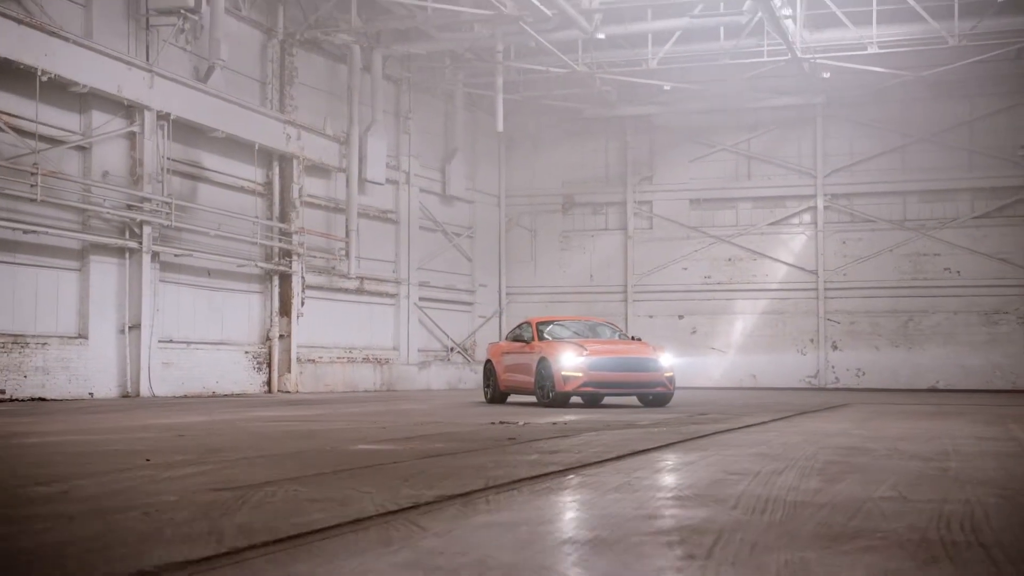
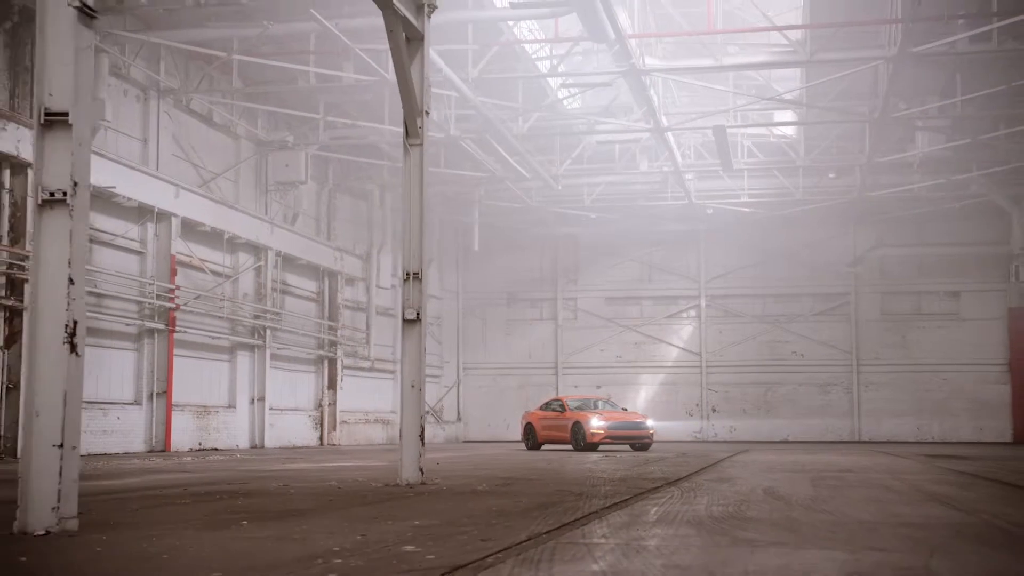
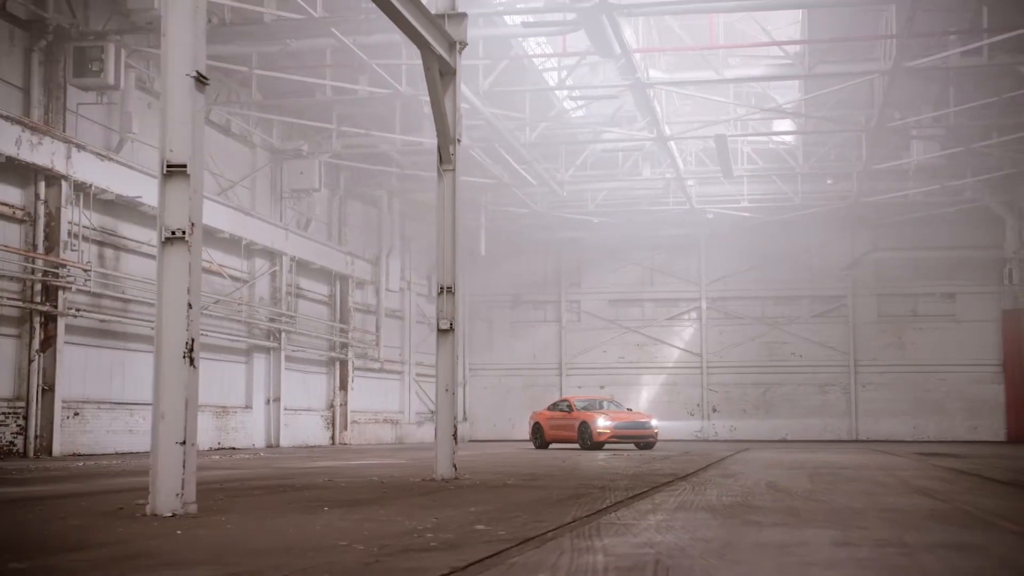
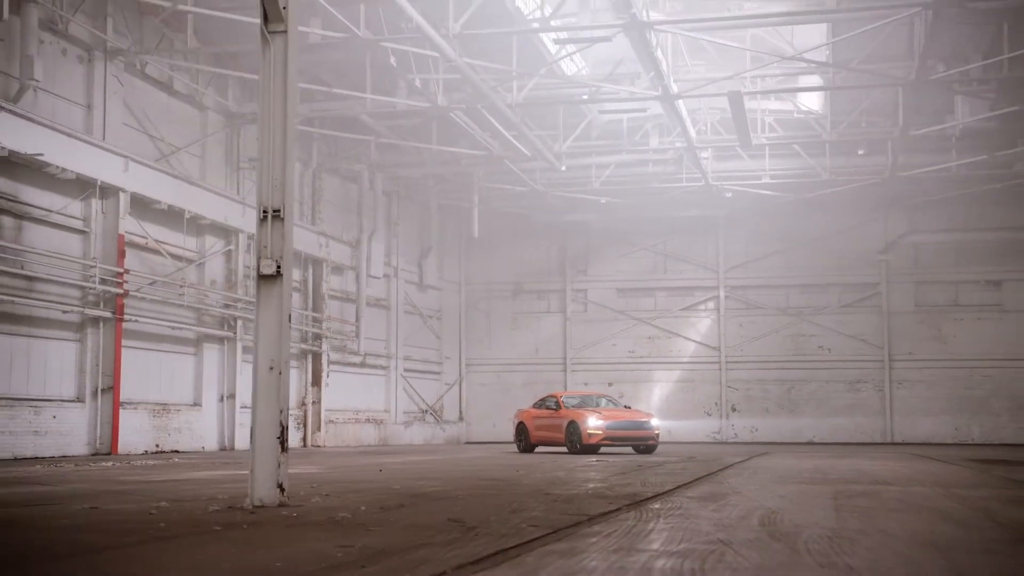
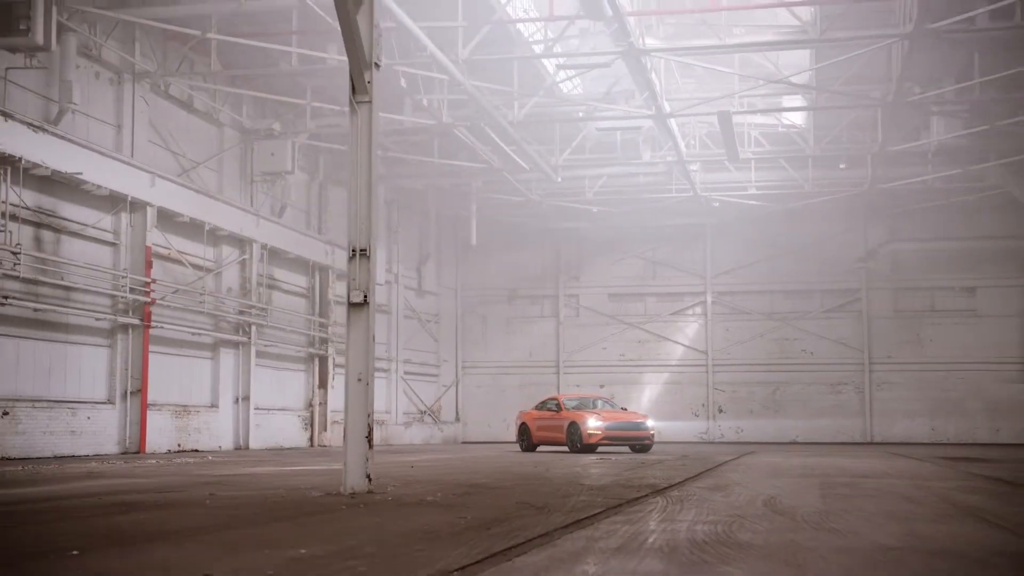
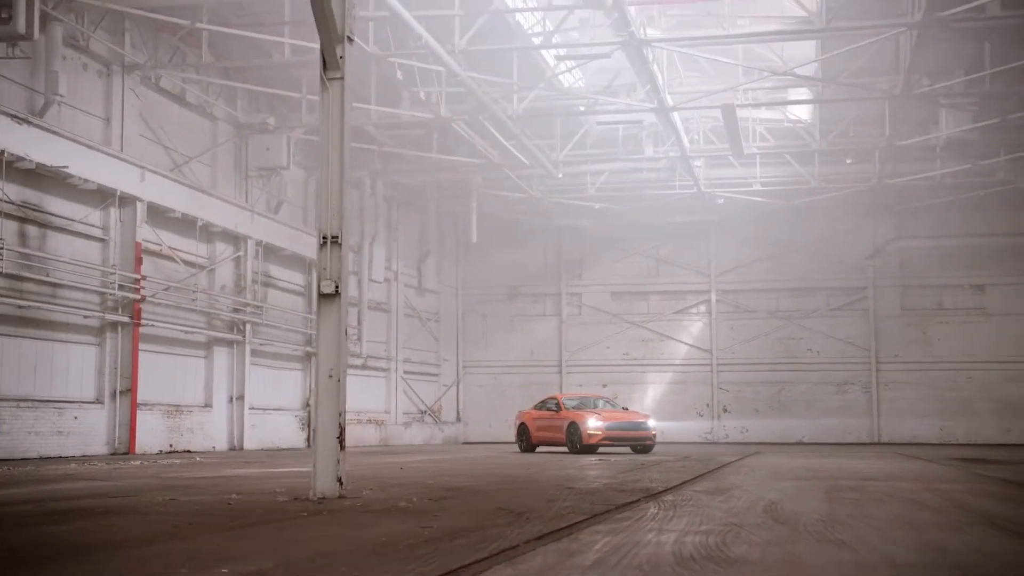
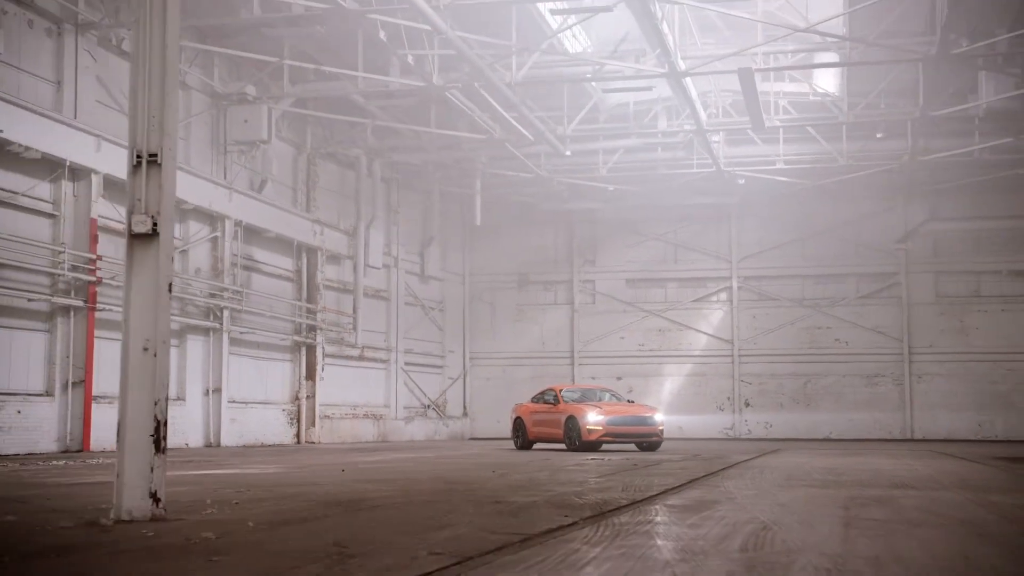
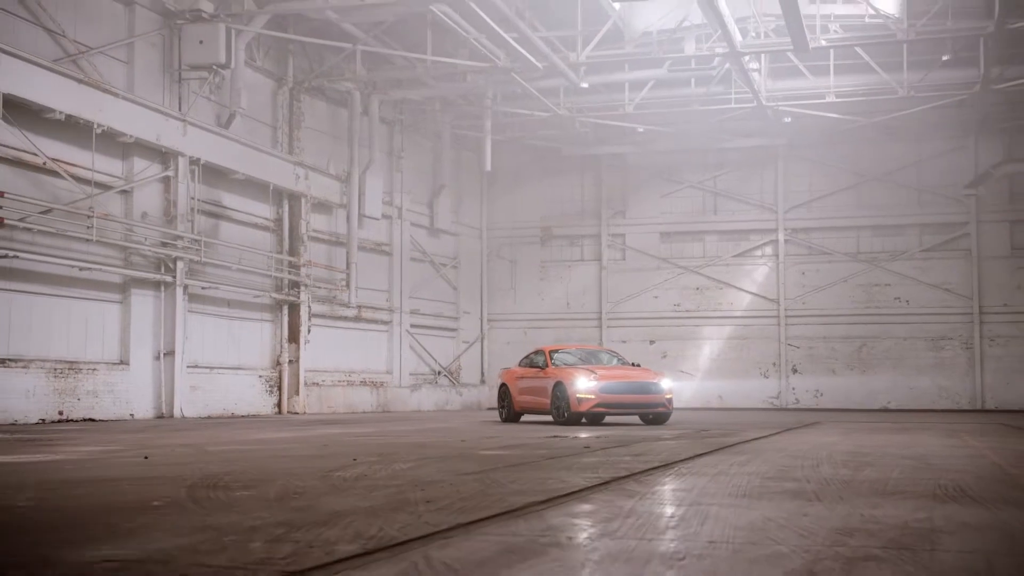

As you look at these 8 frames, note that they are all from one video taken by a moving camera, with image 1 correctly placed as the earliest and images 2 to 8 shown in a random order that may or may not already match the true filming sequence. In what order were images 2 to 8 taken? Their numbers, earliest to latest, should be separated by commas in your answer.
8, 7, 4, 6, 5, 2, 3
